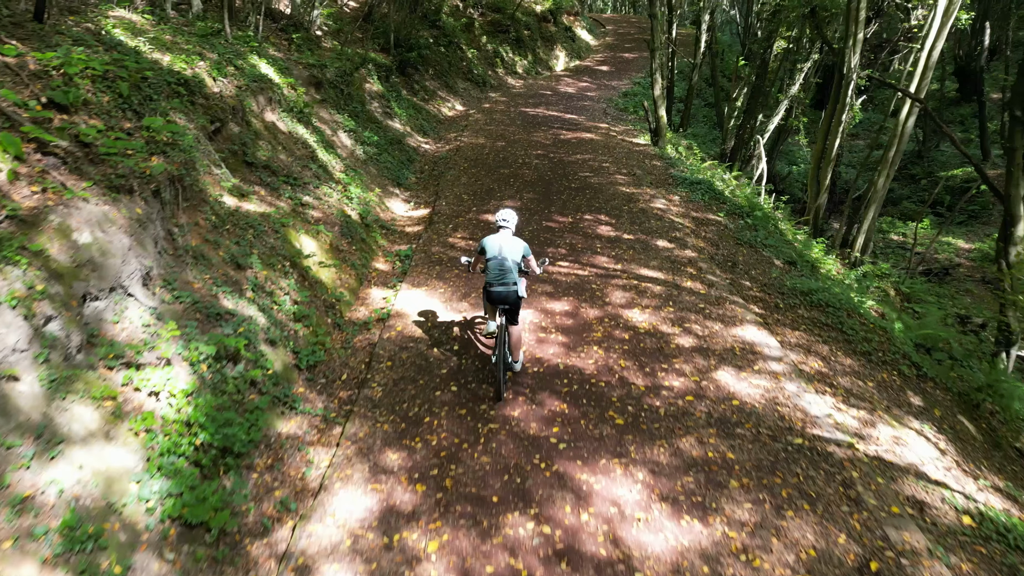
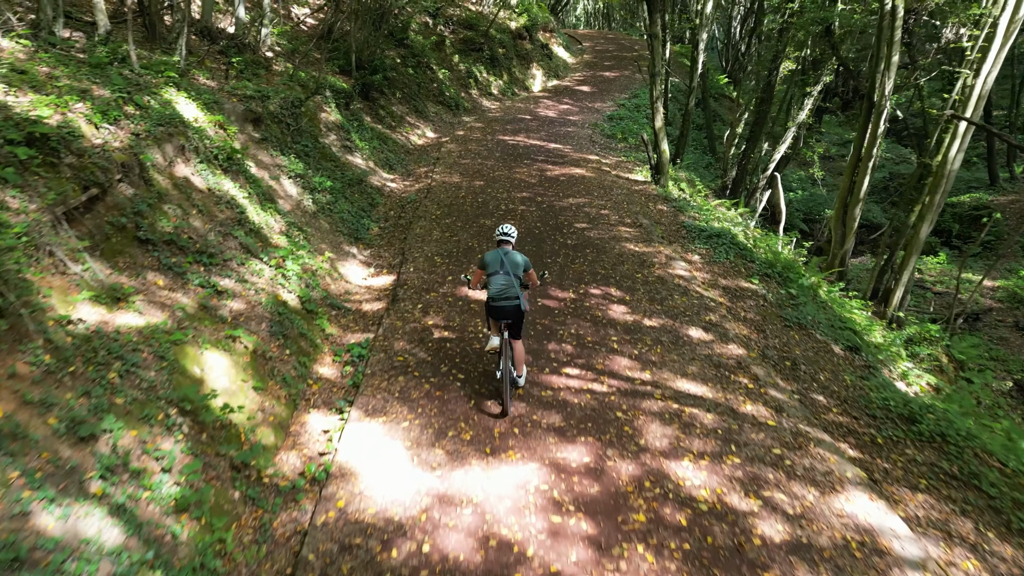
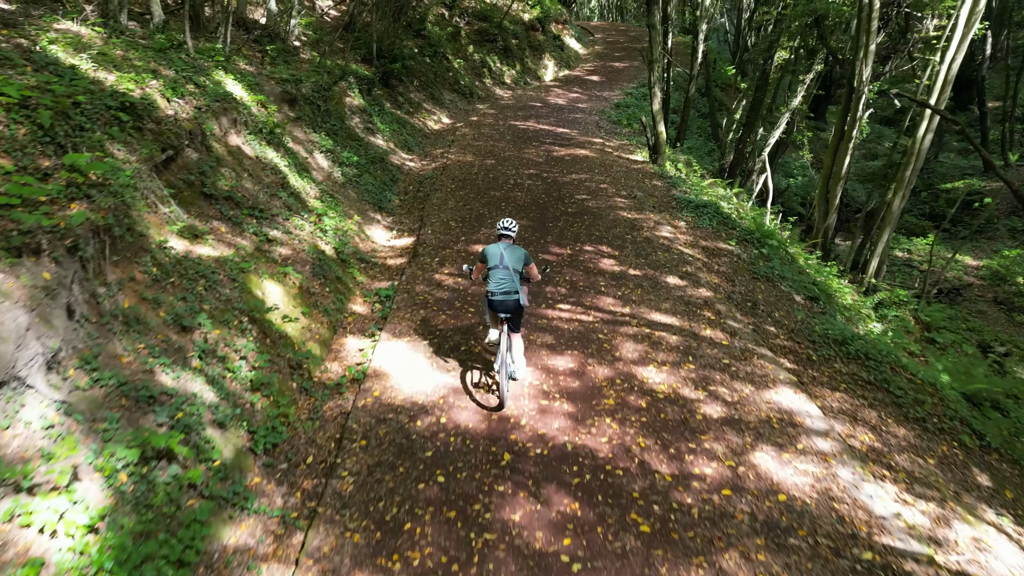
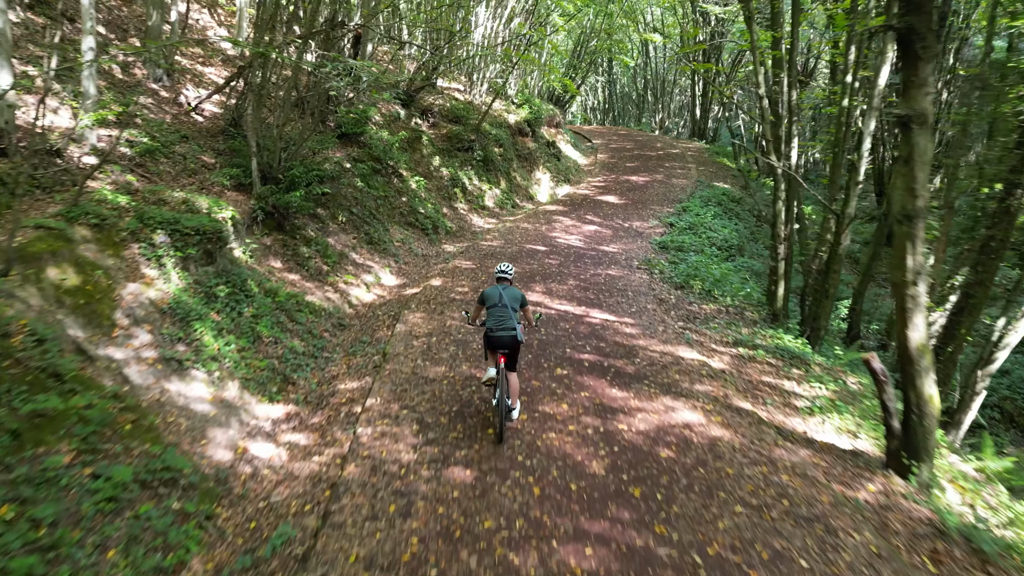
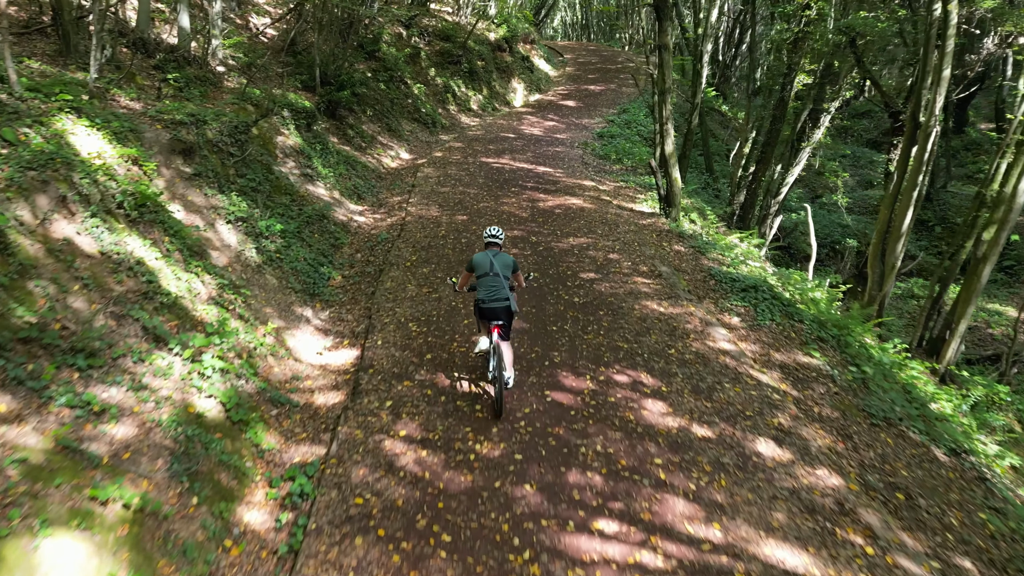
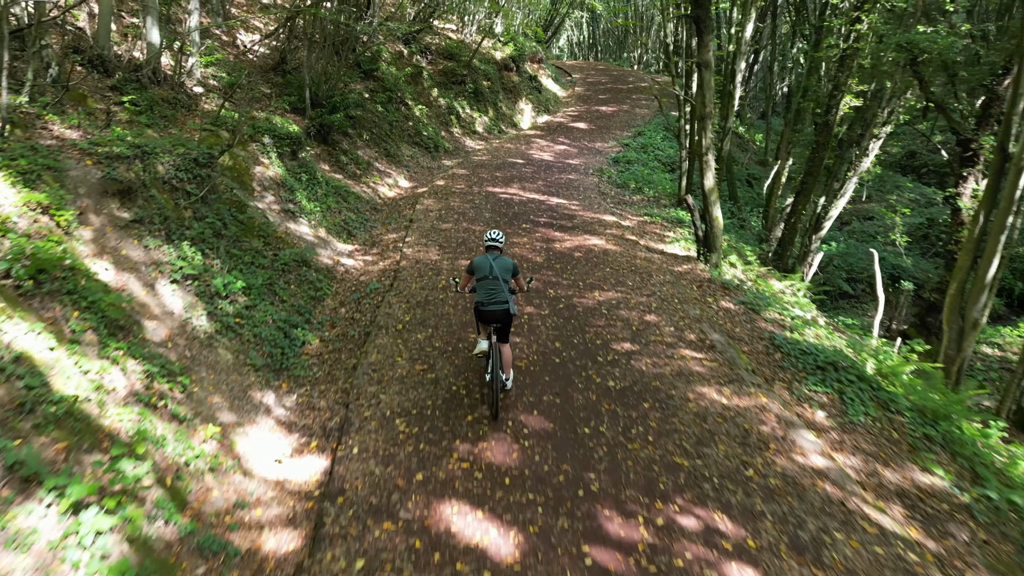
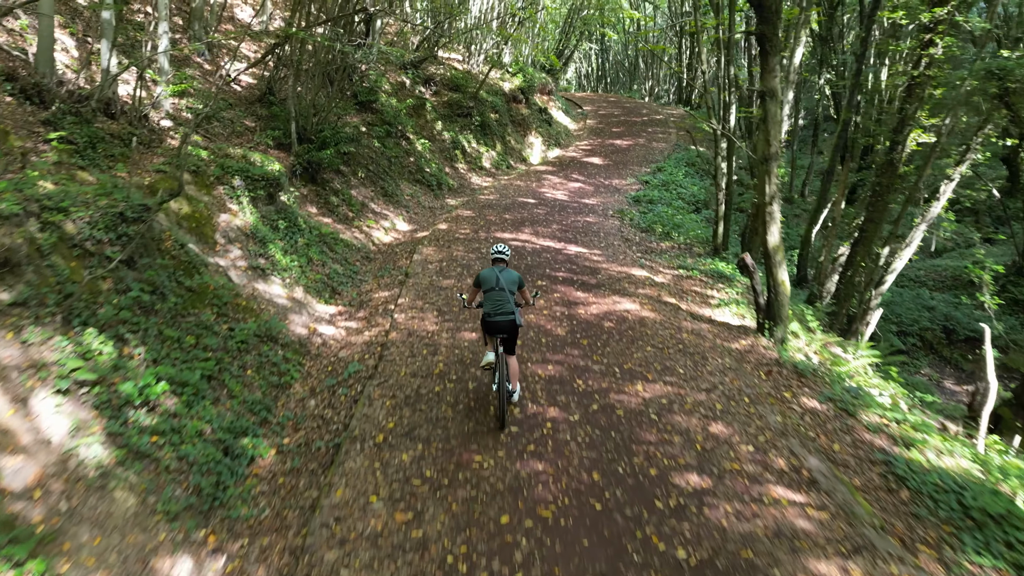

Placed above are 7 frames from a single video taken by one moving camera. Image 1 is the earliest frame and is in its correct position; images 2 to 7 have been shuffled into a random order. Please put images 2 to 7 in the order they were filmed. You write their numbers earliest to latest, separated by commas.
3, 2, 5, 6, 7, 4
